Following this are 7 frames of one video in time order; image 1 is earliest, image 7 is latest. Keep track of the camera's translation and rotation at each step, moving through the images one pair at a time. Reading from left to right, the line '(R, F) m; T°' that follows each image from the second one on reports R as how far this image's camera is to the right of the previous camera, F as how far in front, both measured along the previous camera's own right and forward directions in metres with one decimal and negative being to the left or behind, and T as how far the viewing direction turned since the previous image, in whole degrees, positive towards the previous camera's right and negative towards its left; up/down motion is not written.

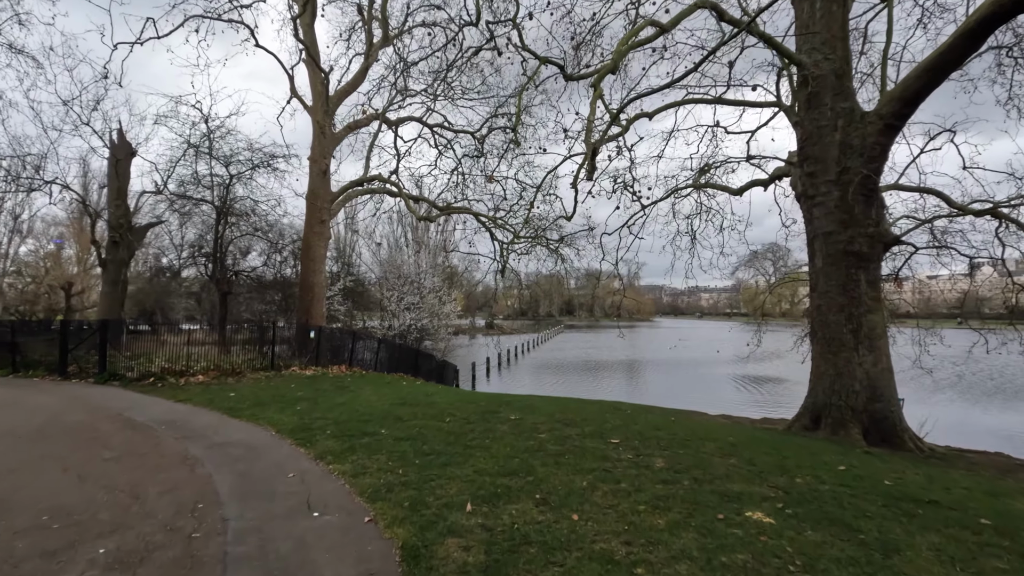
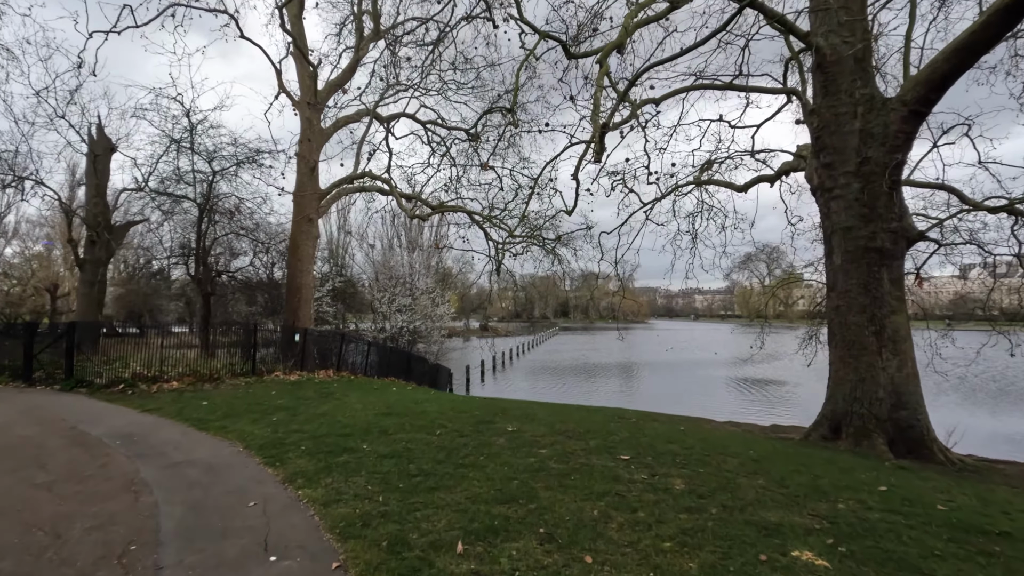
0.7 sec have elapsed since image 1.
(0.0, +0.7) m; +1°
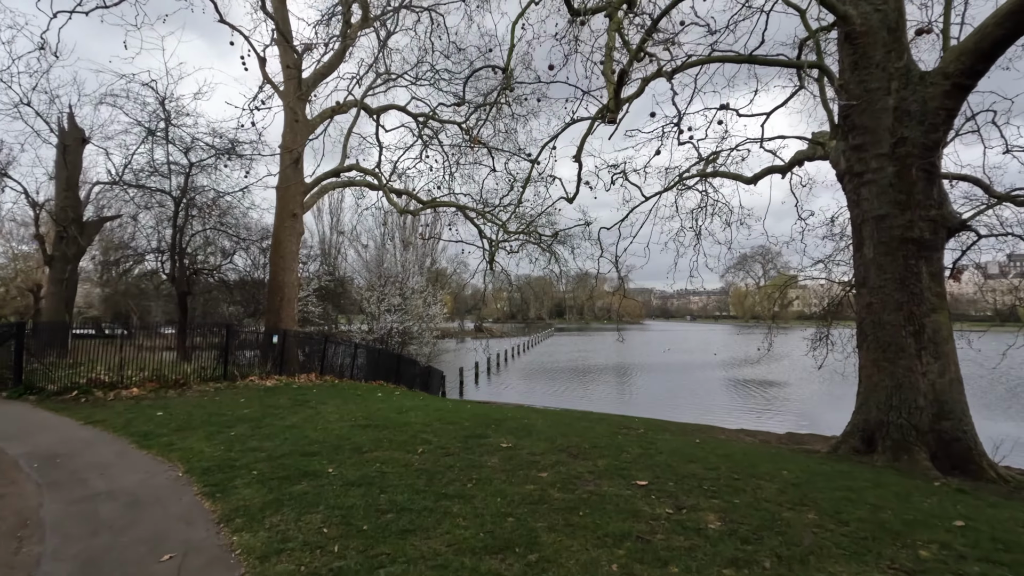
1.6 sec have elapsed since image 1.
(0.0, +0.9) m; +1°
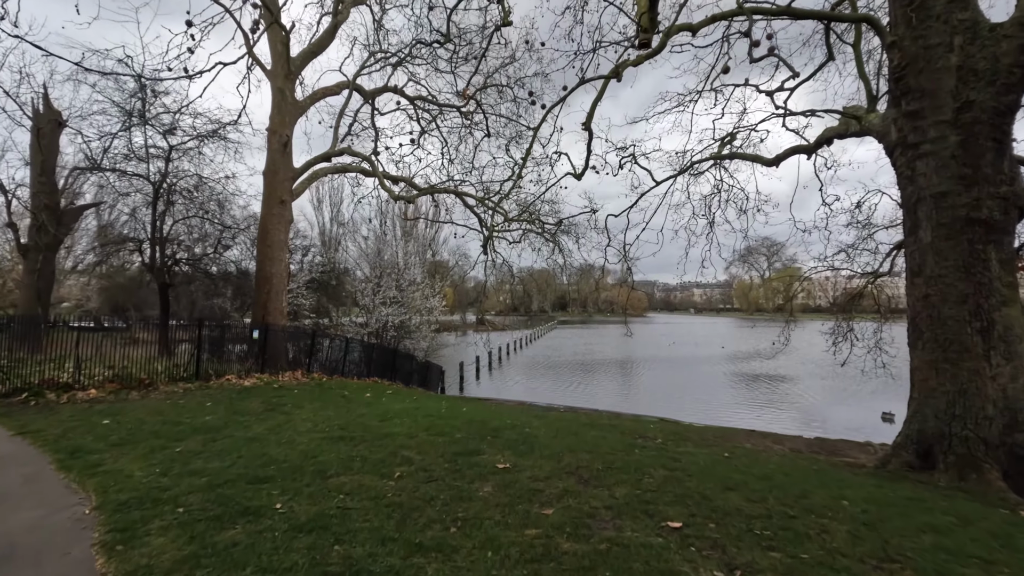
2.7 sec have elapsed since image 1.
(0.0, +1.0) m; 0°
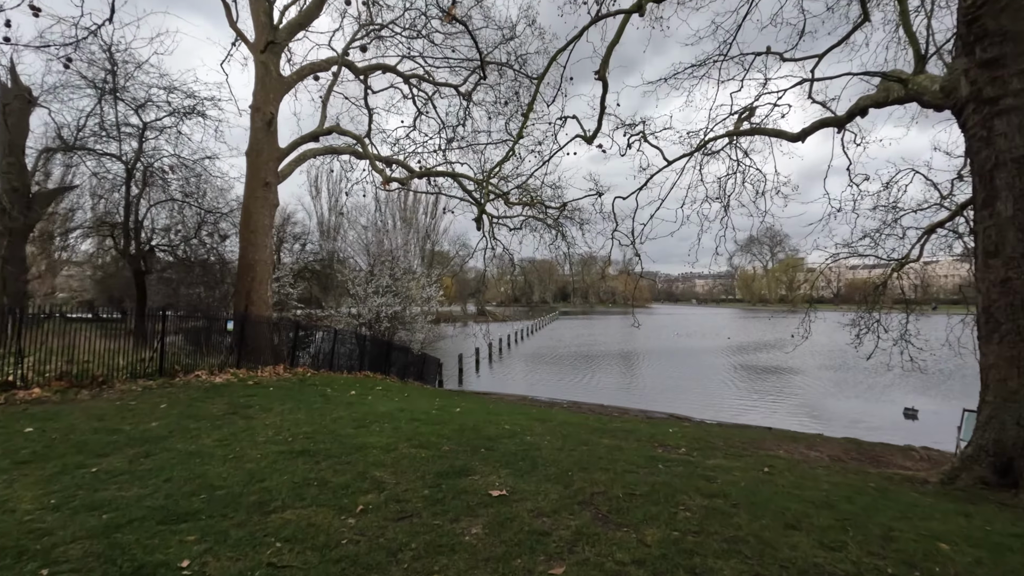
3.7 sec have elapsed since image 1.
(0.0, +1.1) m; 0°
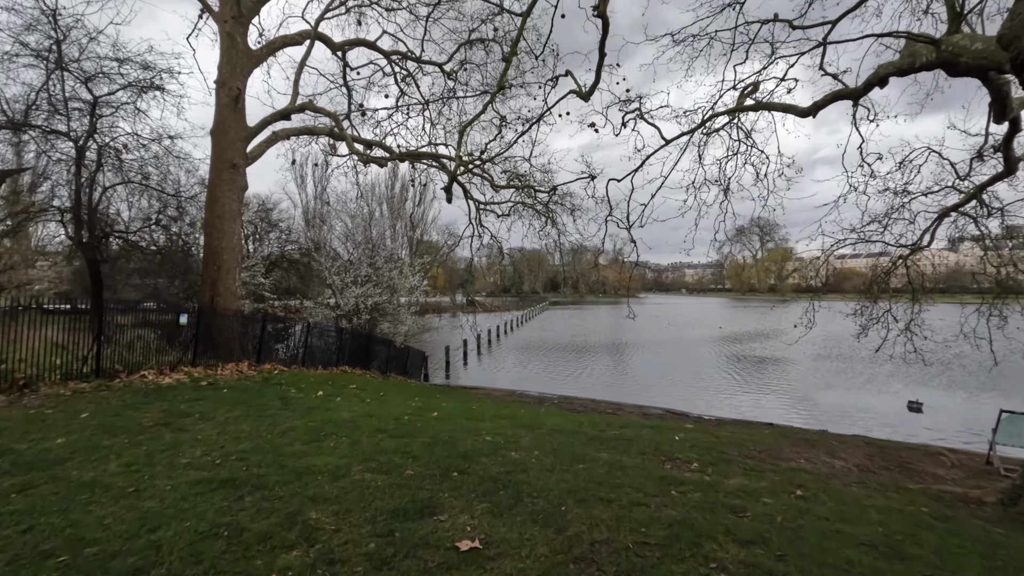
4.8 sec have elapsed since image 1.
(+0.1, +1.0) m; +1°
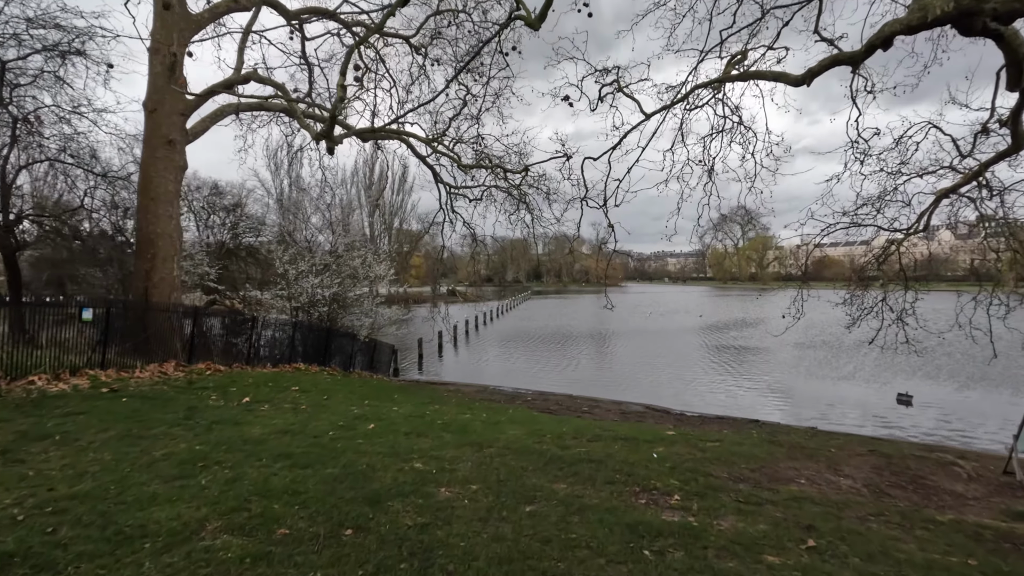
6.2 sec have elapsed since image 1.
(+0.4, +1.2) m; +2°
